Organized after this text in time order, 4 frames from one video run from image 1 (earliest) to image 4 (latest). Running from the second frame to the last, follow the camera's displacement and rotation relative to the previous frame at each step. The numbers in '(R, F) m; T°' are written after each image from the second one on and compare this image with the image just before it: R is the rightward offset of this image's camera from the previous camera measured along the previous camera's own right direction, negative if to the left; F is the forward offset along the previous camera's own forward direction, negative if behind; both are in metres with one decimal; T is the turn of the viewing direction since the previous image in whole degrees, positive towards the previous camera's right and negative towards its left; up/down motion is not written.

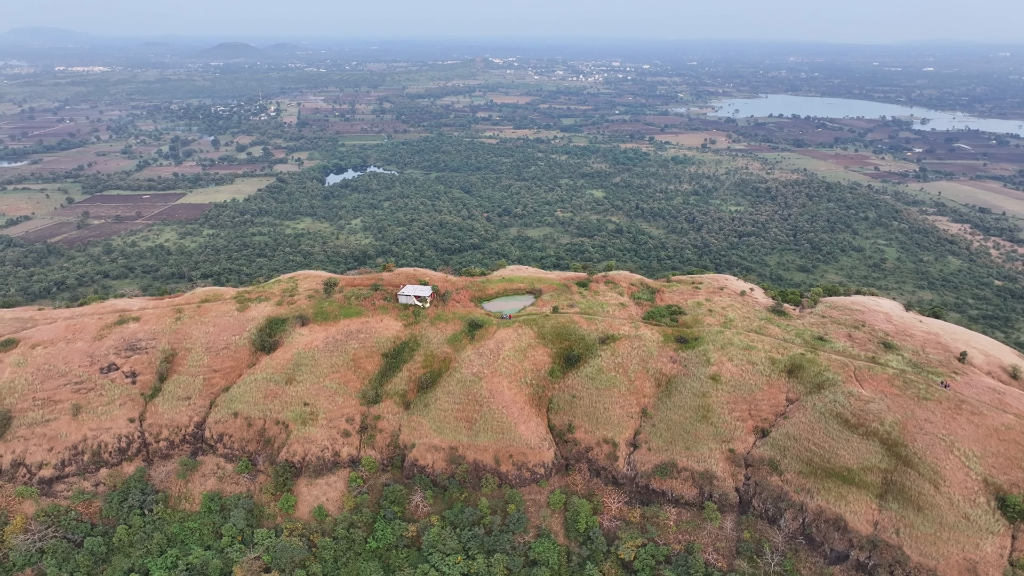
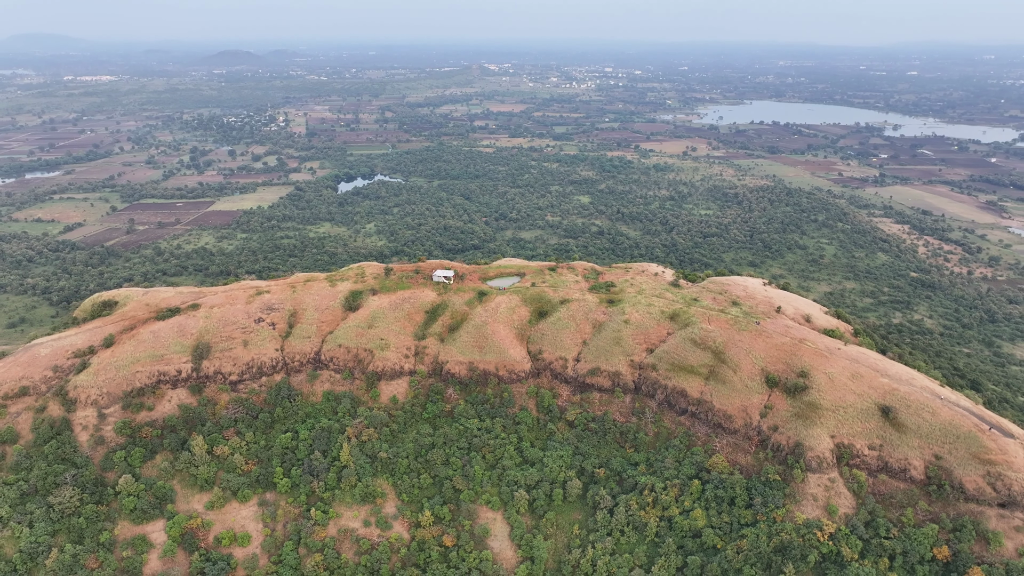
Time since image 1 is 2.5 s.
(+0.2, -11.8) m; 0°
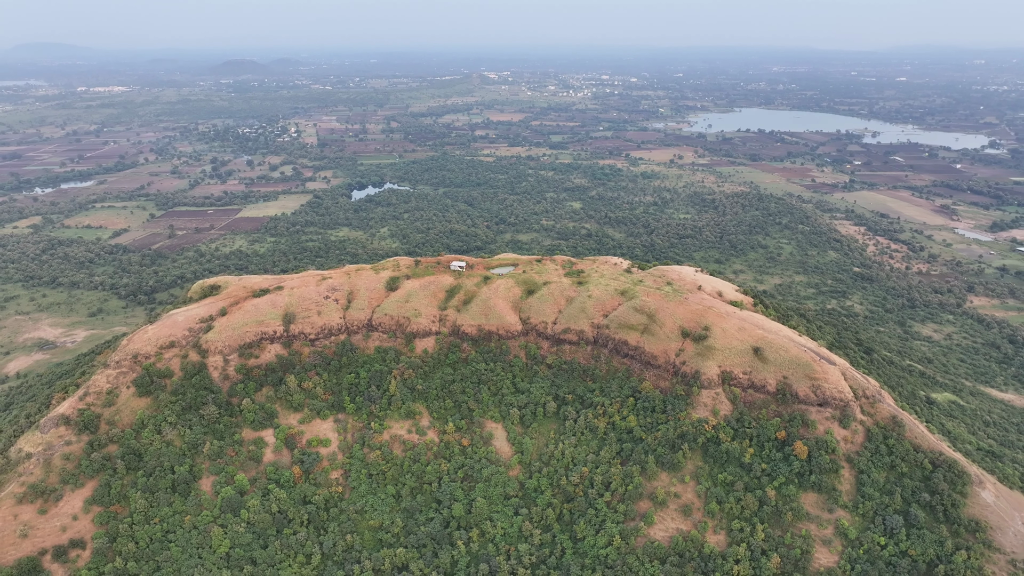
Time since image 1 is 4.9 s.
(+0.2, -11.8) m; 0°
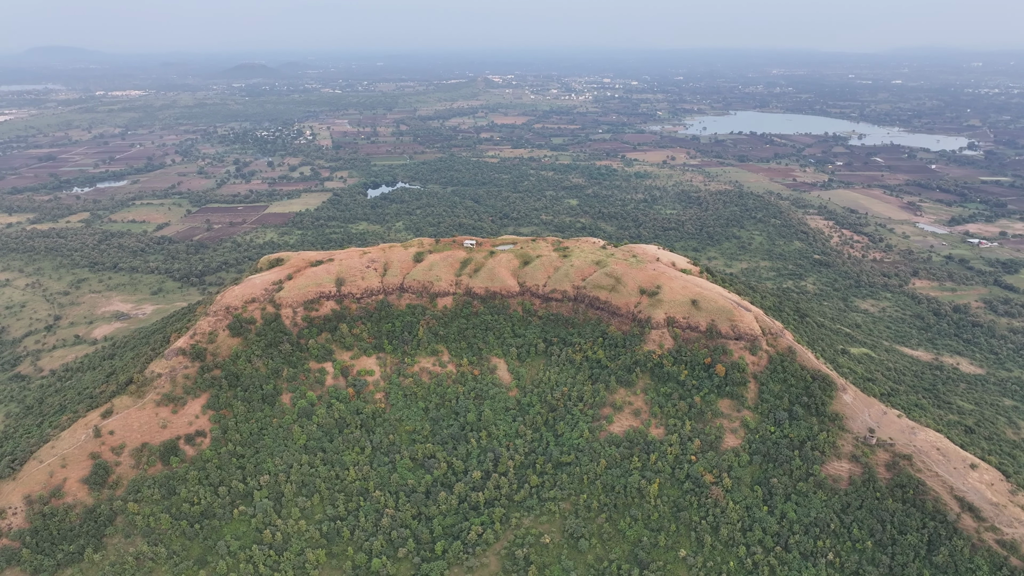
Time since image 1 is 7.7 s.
(+0.3, -11.9) m; 0°
